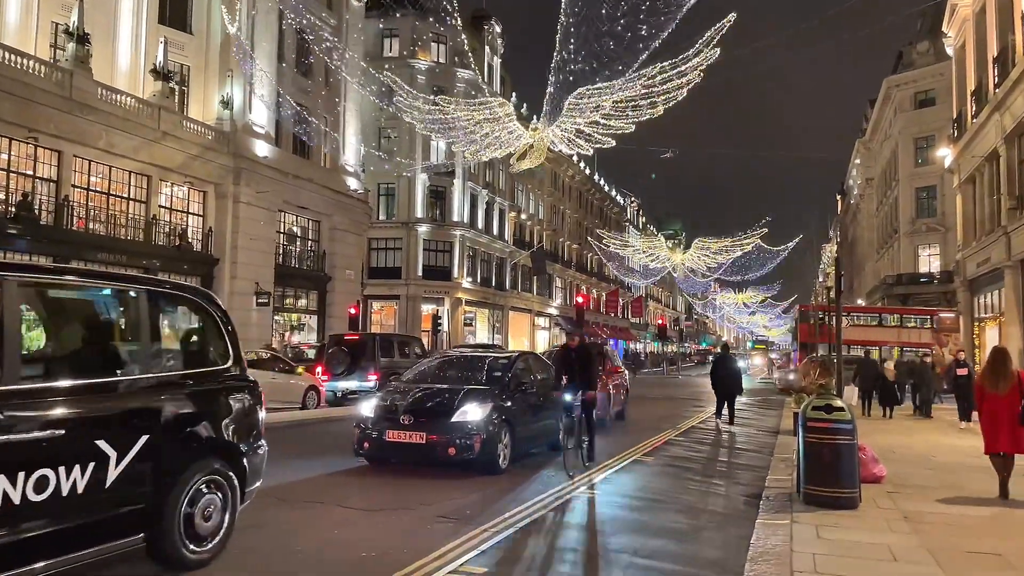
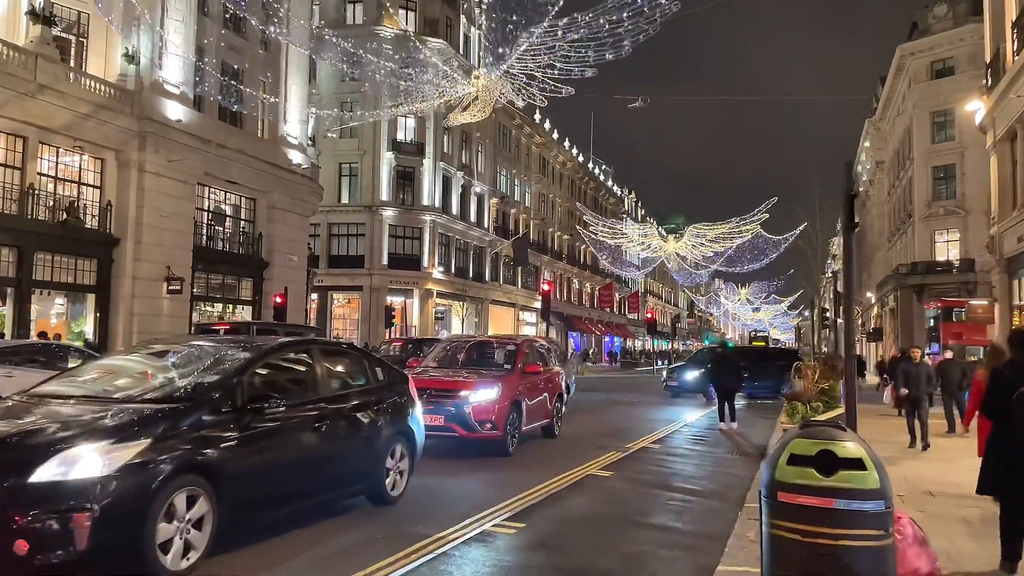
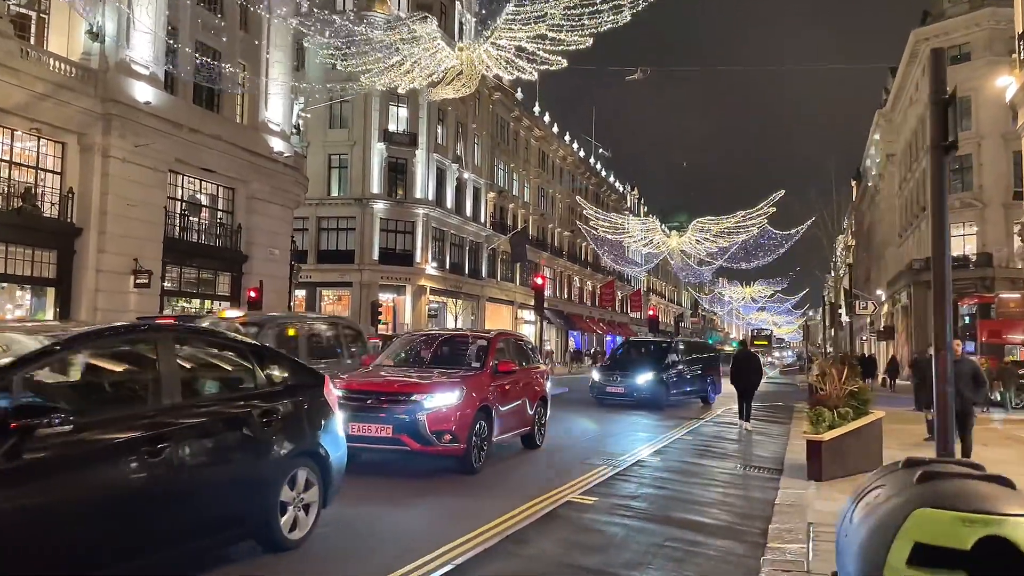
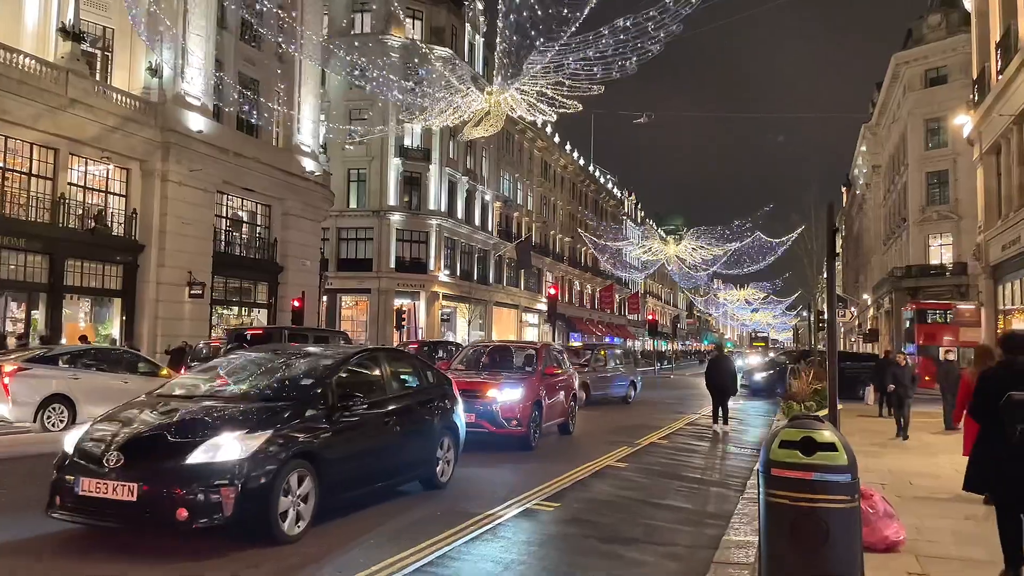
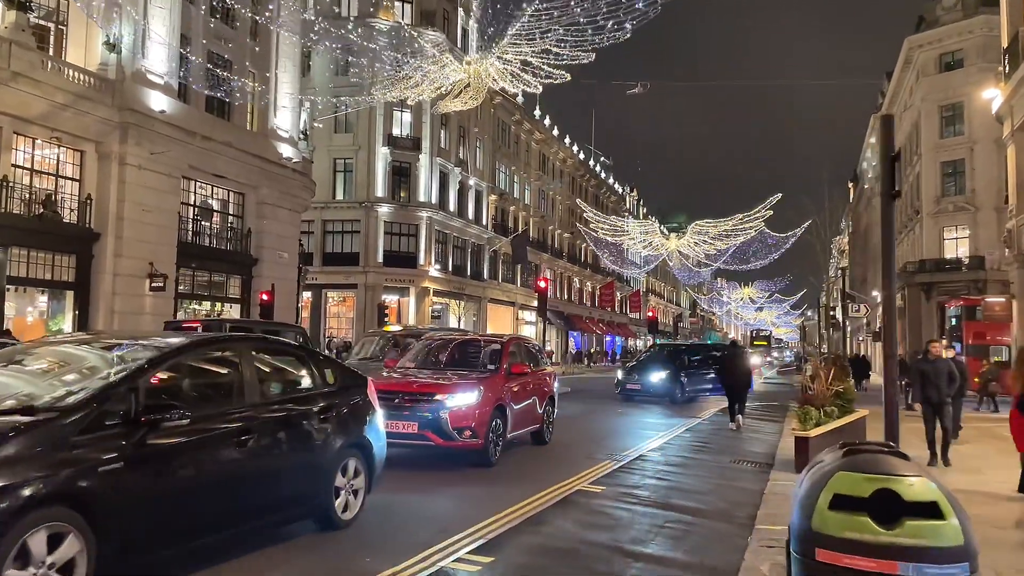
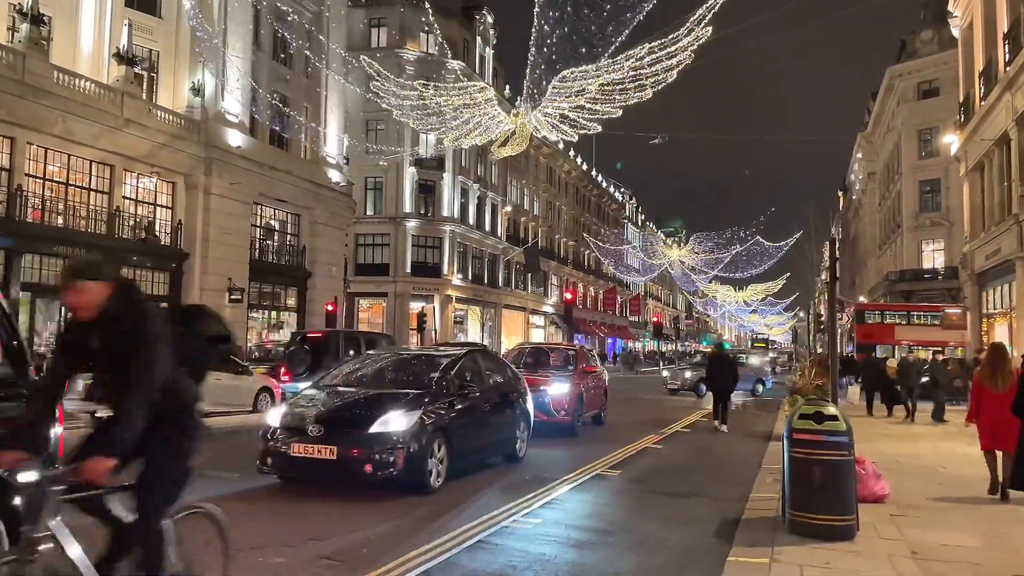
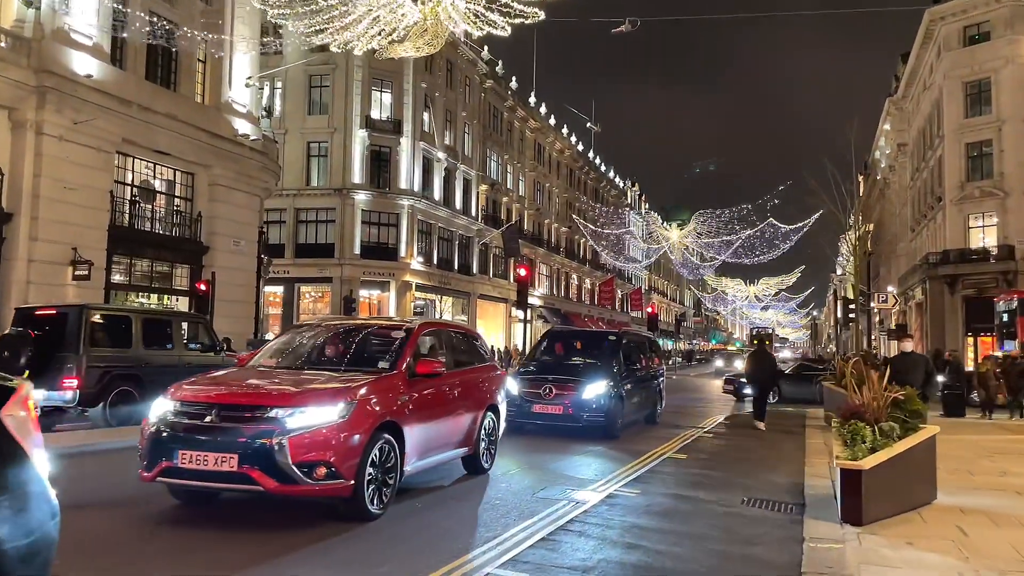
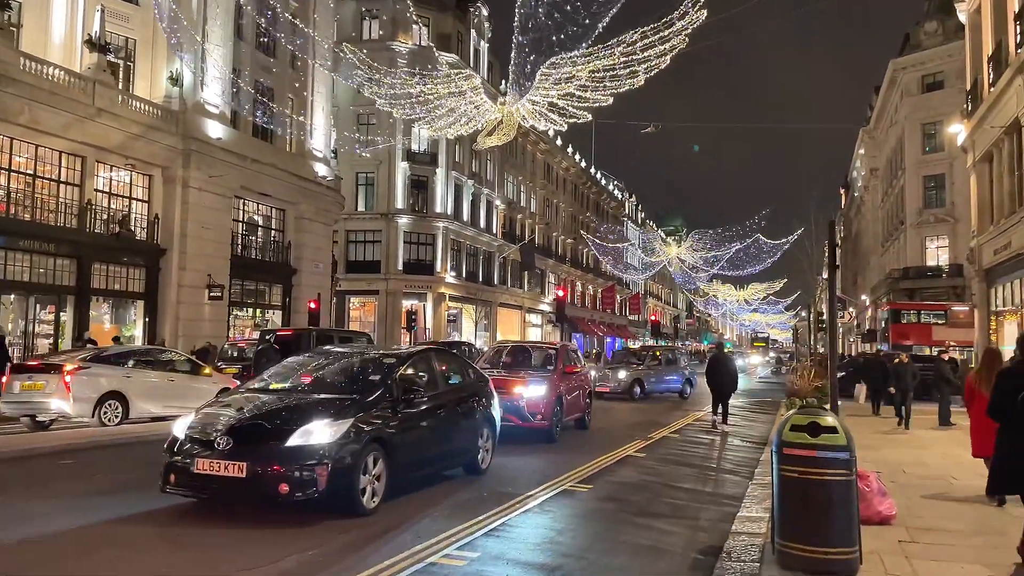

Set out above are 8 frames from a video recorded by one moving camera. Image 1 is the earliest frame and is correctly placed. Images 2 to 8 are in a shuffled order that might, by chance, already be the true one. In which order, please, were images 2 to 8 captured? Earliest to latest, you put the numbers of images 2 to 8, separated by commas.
6, 8, 4, 2, 5, 3, 7
